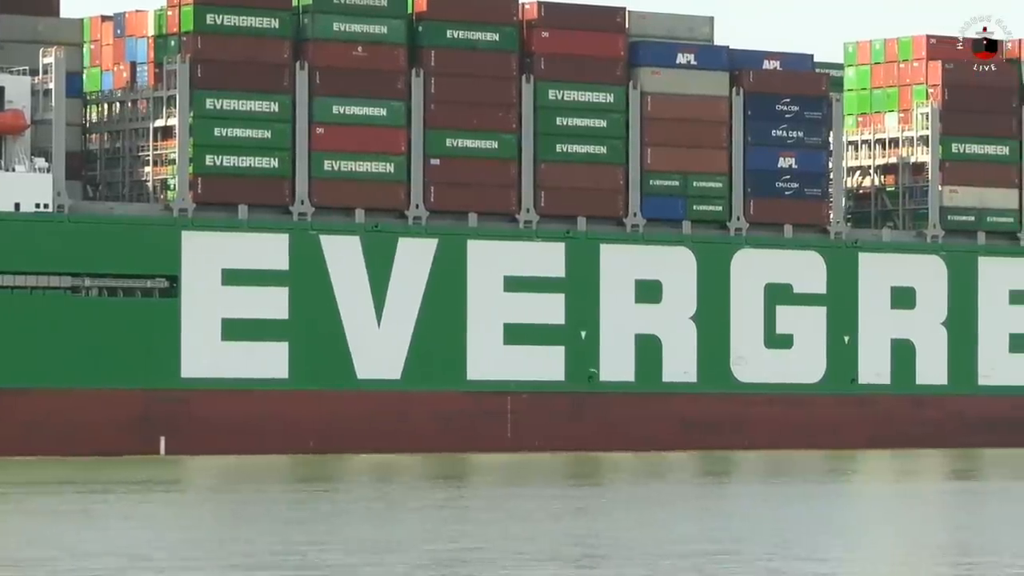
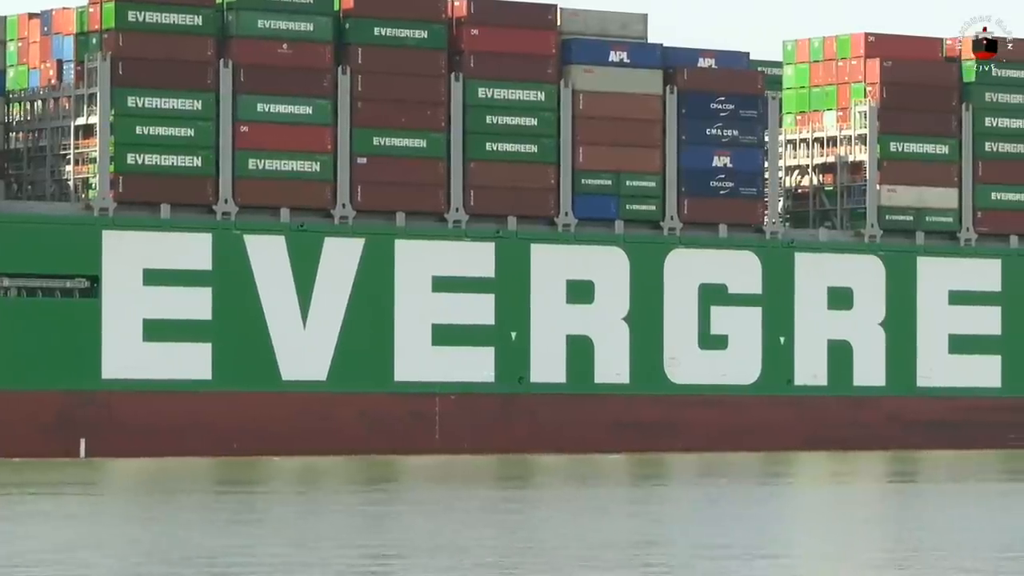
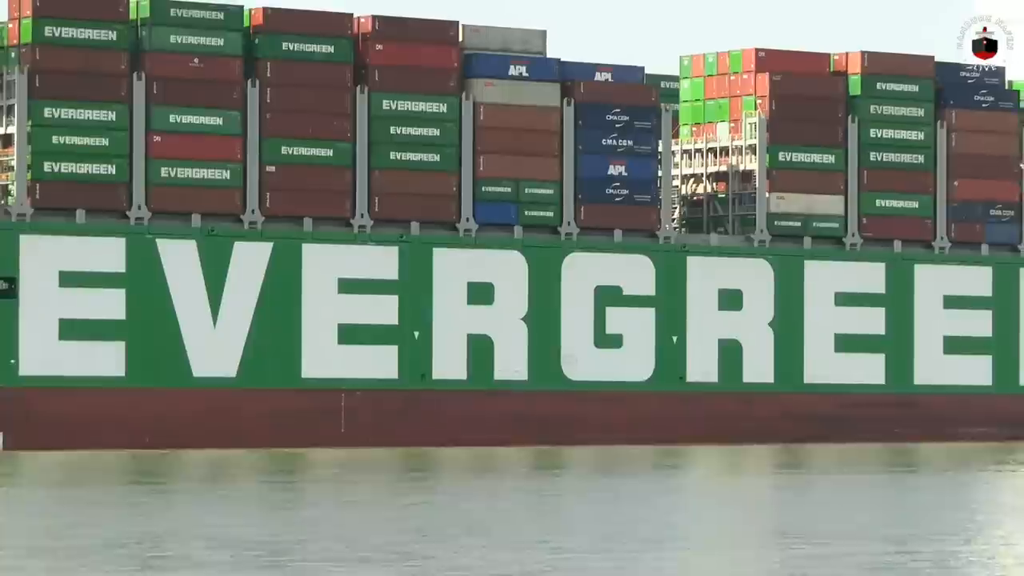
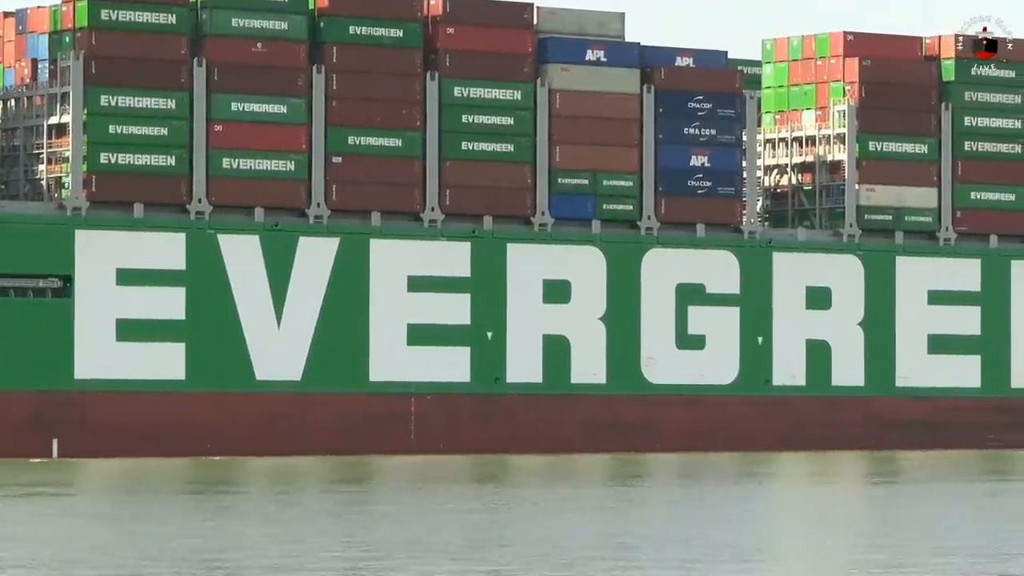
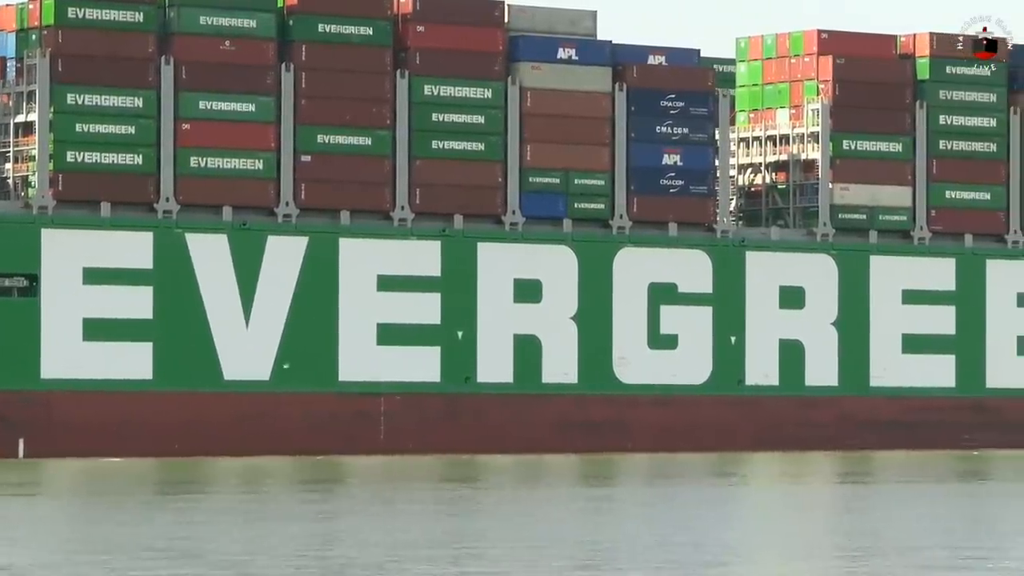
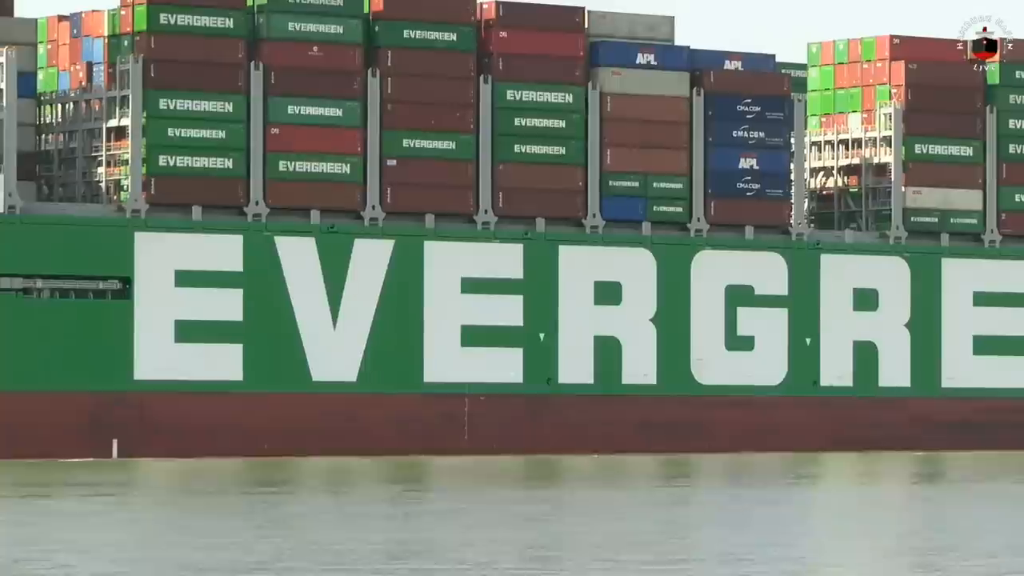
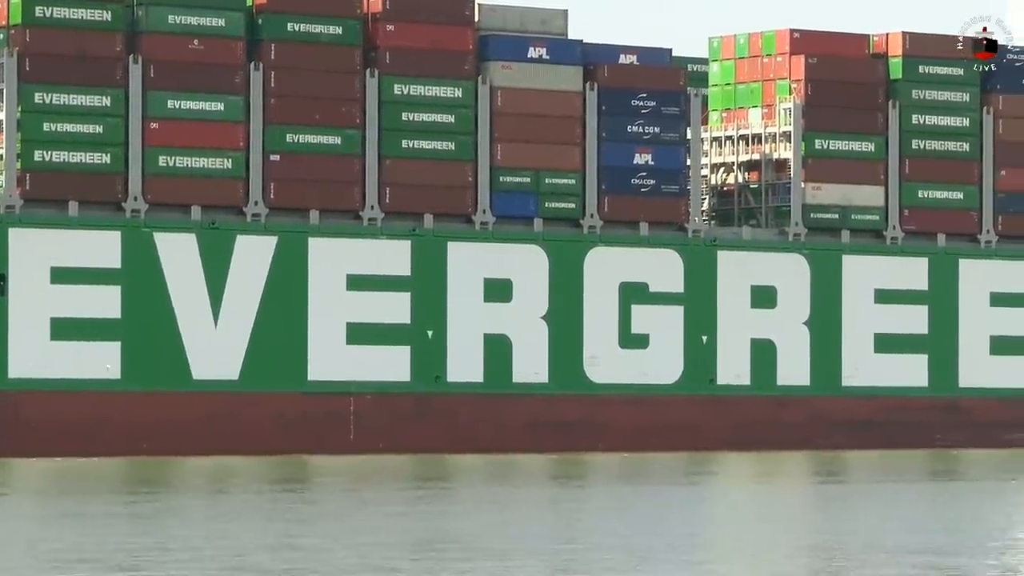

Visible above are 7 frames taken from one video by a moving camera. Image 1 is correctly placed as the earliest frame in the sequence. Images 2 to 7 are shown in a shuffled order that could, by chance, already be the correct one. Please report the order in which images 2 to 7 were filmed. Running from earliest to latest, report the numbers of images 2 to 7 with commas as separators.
6, 2, 4, 5, 7, 3
